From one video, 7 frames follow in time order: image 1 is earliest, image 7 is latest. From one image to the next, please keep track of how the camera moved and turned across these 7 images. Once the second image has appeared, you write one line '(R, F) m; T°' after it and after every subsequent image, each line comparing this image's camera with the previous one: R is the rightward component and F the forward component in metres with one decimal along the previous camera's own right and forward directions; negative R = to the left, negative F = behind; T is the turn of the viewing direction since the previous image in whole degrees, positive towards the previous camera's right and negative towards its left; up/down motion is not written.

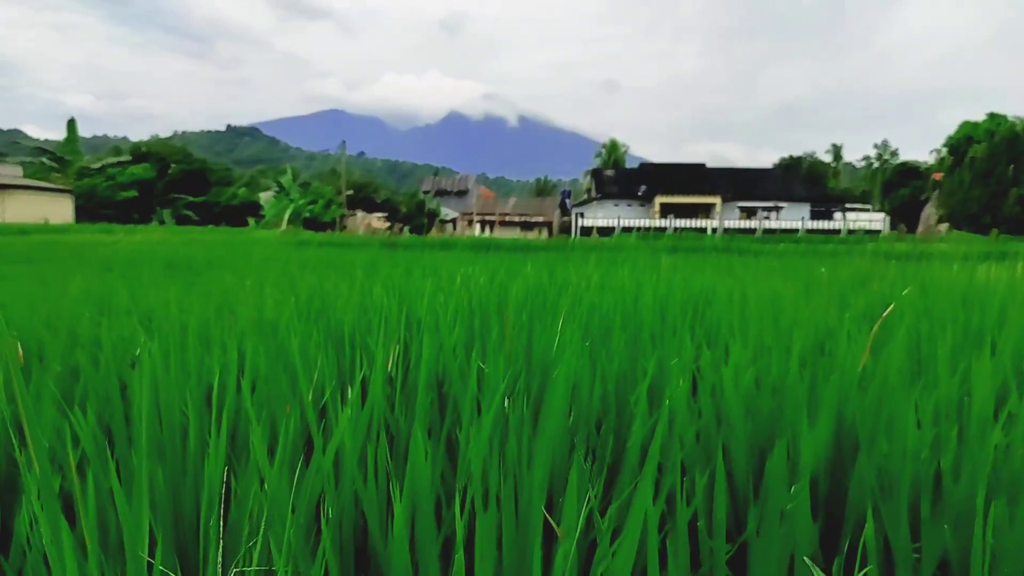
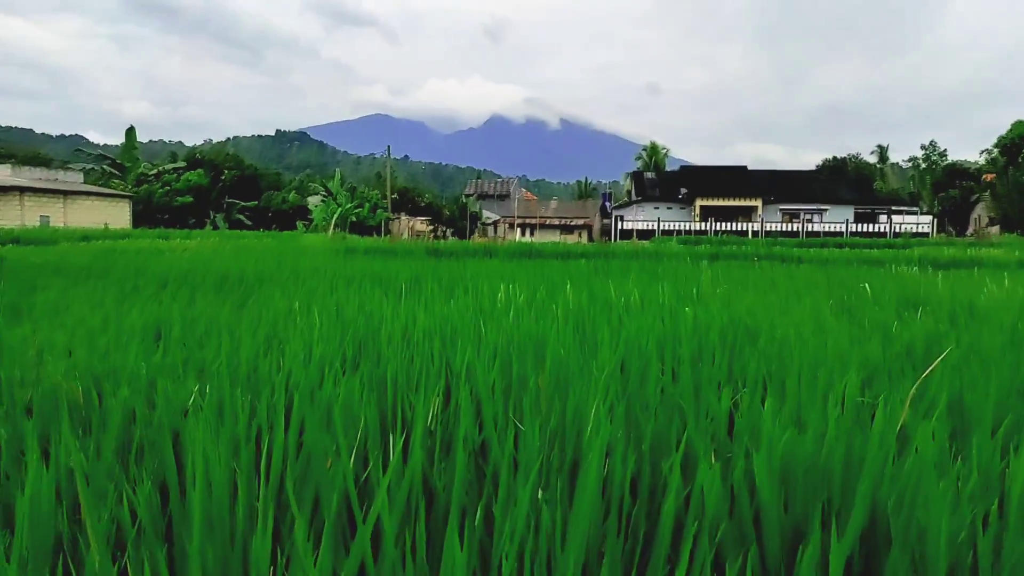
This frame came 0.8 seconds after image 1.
(0.0, 0.0) m; -3°
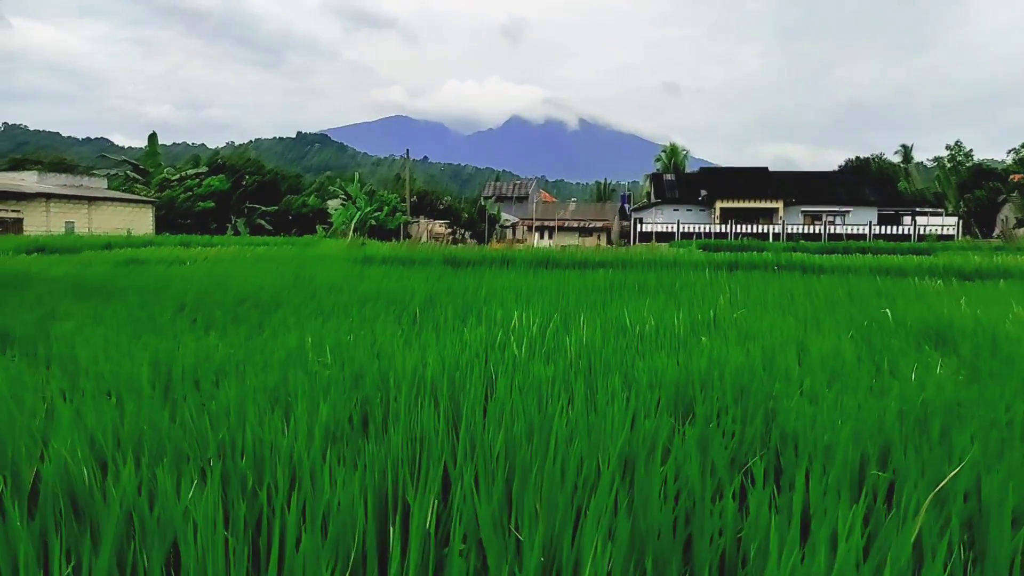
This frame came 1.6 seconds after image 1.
(0.0, 0.0) m; -2°
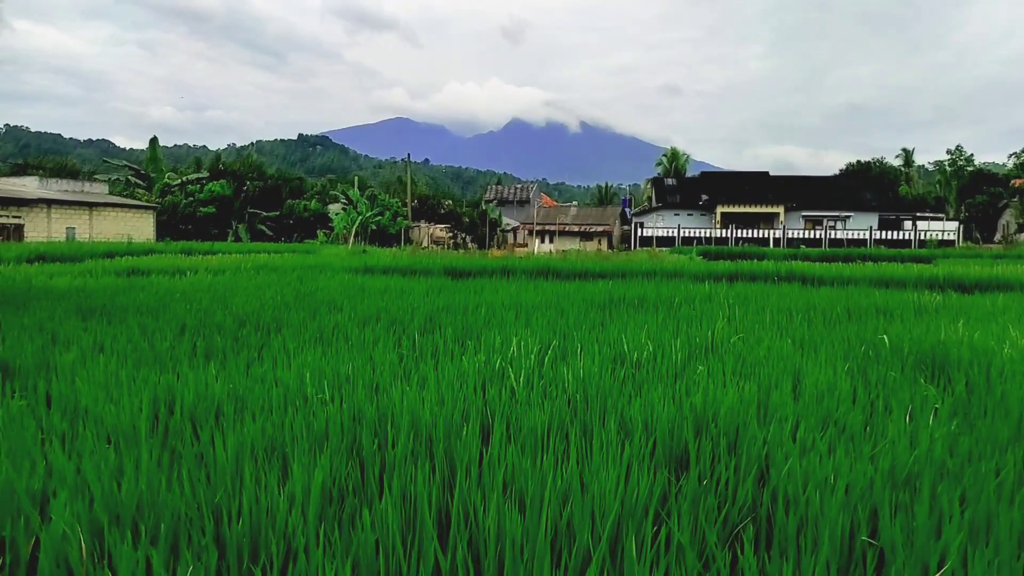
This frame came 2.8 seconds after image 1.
(0.0, 0.0) m; 0°
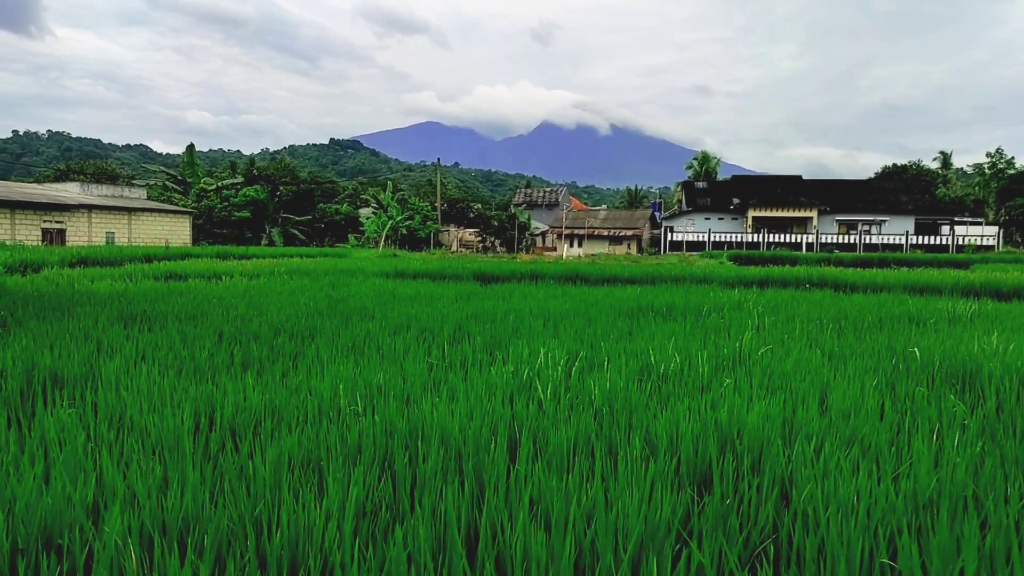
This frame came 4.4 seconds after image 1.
(0.0, 0.0) m; -2°
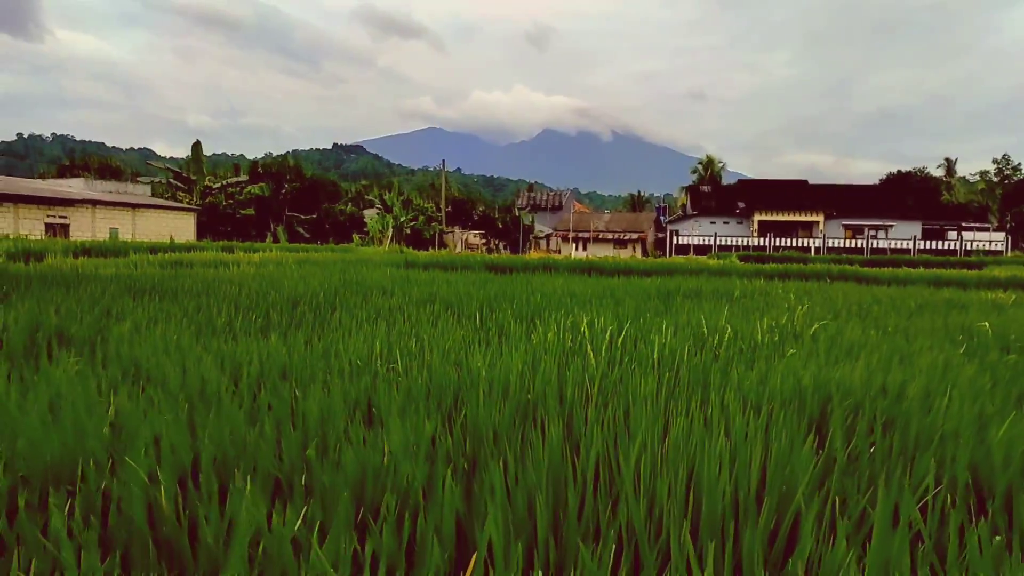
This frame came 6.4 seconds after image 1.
(+2.8, +0.7) m; -57°
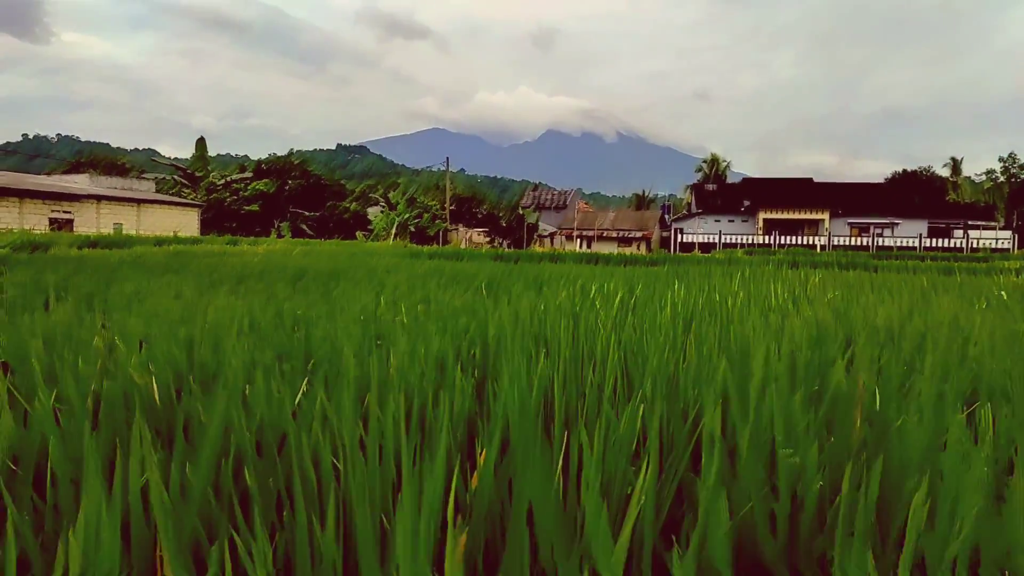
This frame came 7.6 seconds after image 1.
(0.0, 0.0) m; 0°
